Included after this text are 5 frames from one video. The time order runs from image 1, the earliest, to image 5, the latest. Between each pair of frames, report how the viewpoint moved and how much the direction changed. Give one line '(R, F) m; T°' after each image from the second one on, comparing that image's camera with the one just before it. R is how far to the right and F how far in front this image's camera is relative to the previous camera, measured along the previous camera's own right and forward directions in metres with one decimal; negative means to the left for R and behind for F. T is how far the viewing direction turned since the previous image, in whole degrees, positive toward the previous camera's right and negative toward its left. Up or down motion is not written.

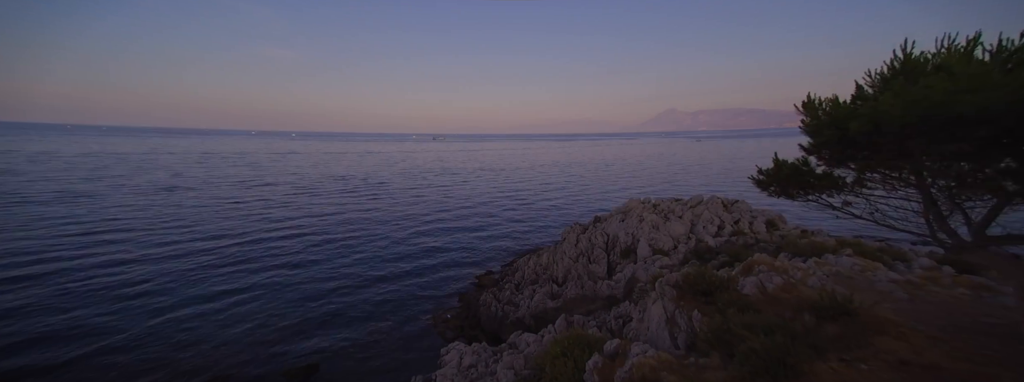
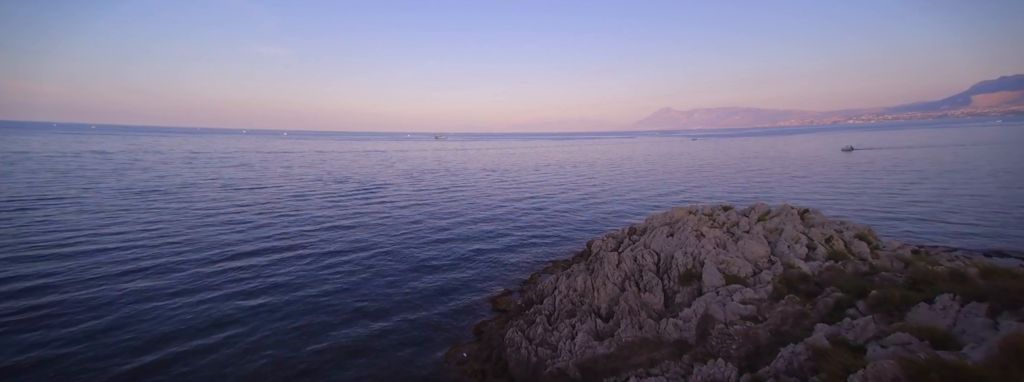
(-0.6, +2.0) m; 0°
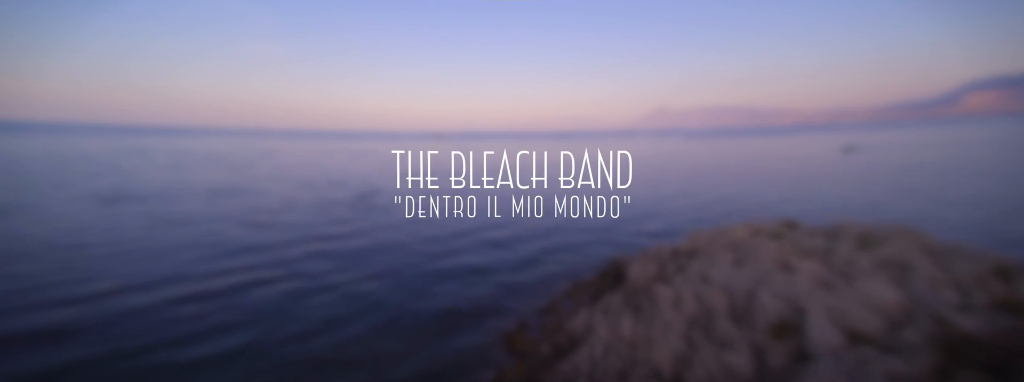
(-0.4, +2.1) m; 0°
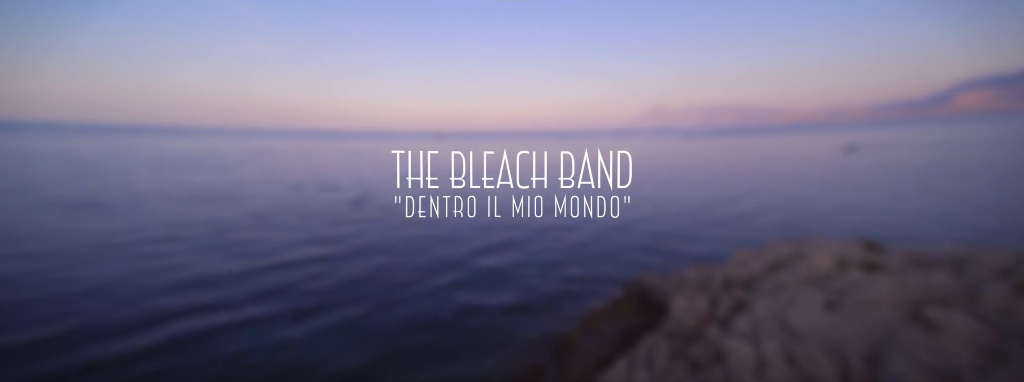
(-0.2, +1.9) m; 0°
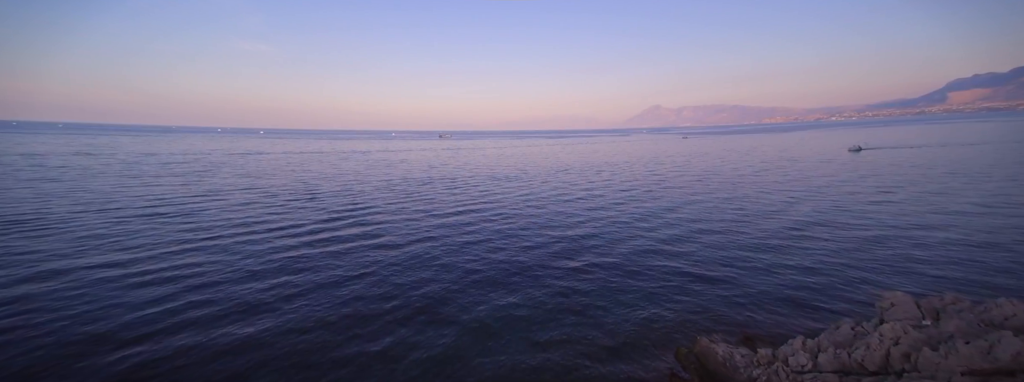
(+0.2, +1.9) m; 0°
